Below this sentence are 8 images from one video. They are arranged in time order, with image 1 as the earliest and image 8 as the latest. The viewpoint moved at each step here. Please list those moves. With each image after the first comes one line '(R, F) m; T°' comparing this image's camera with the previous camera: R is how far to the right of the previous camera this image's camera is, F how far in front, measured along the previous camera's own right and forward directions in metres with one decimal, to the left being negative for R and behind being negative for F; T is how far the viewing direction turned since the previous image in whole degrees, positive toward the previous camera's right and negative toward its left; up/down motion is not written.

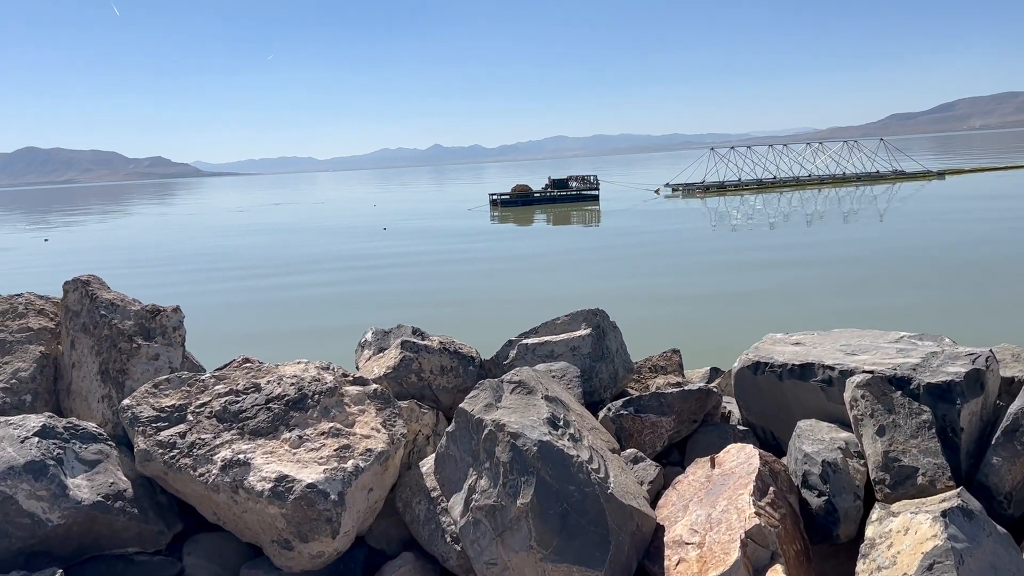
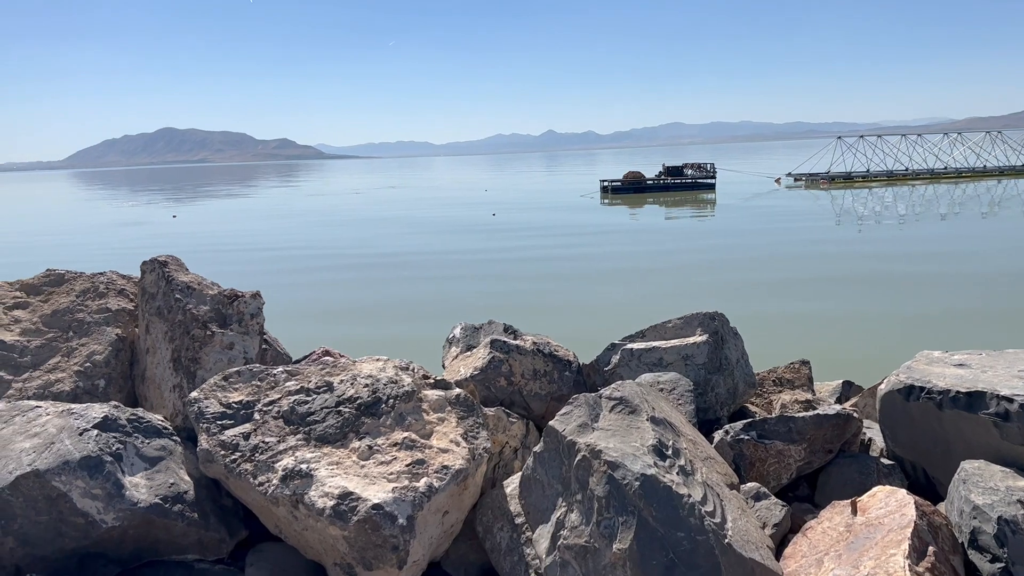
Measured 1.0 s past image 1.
(0.0, +0.7) m; -7°
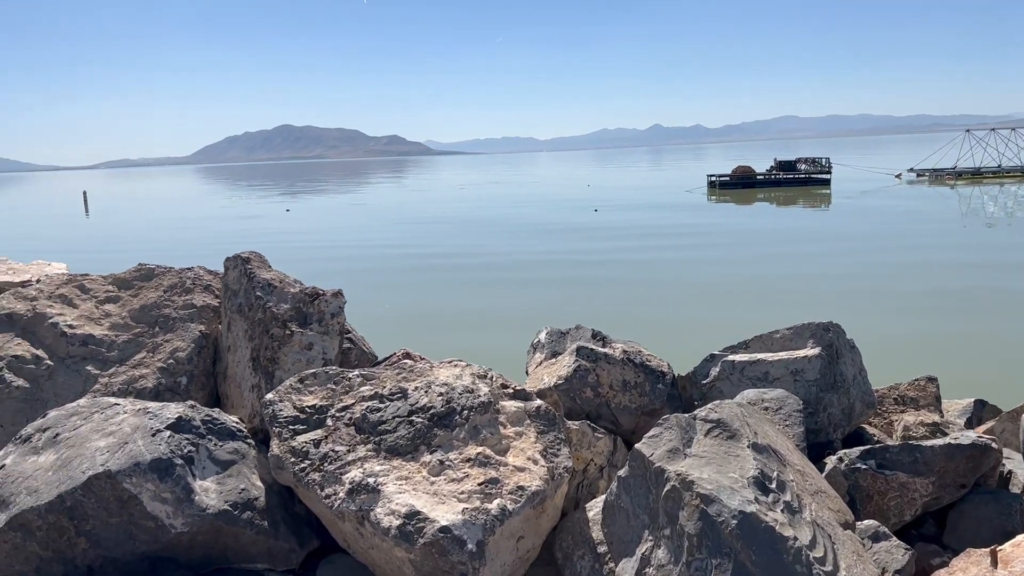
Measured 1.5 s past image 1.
(+0.1, +0.4) m; -7°
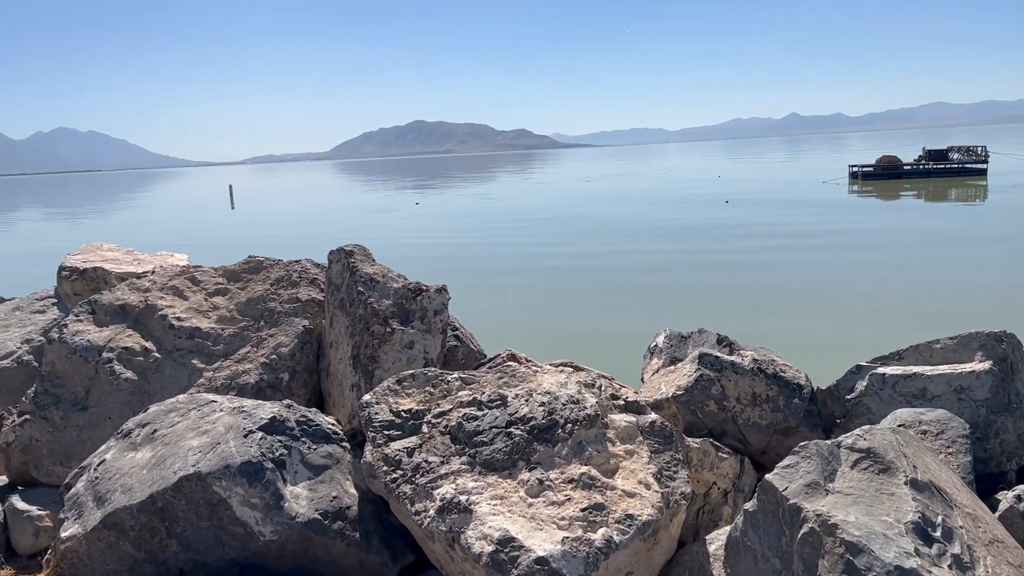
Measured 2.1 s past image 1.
(+0.1, +0.4) m; -8°
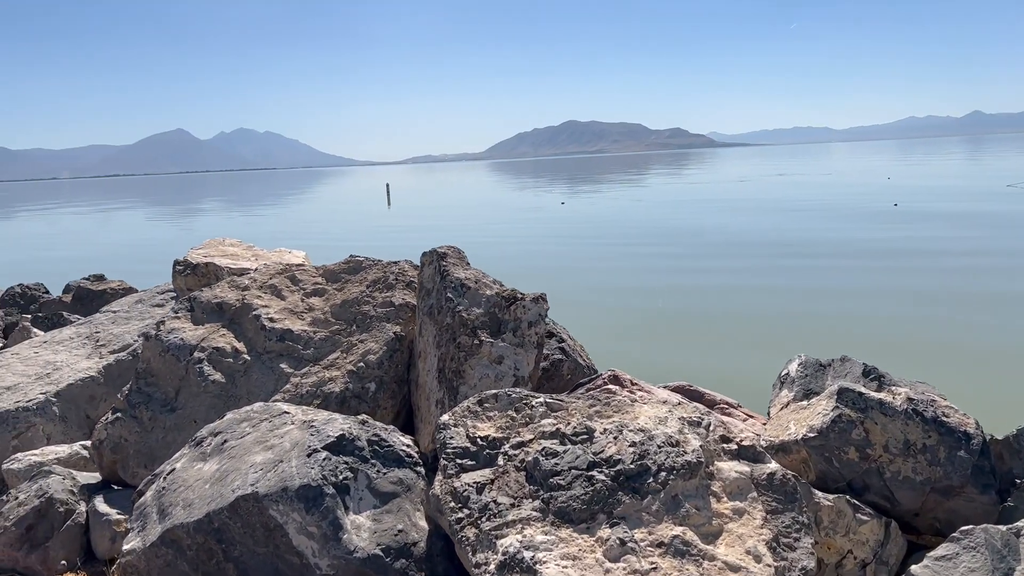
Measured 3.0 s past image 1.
(+0.2, +0.6) m; -10°
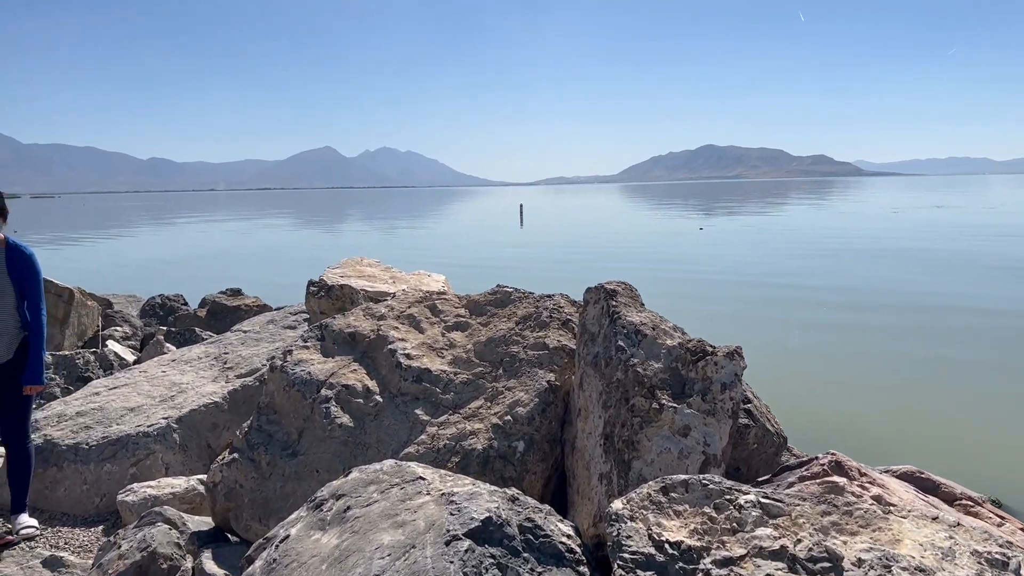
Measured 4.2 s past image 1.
(-0.3, +0.8) m; -9°
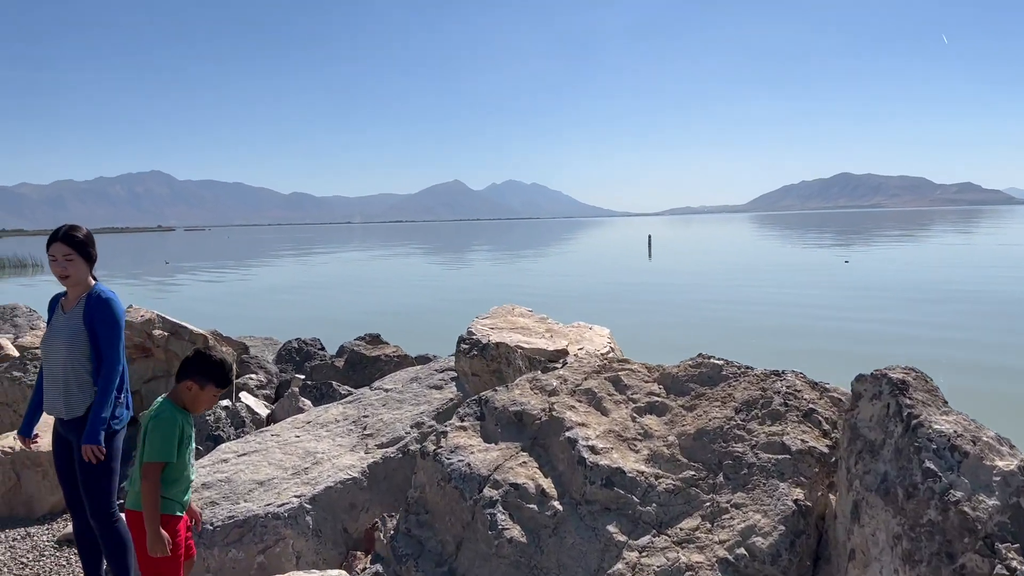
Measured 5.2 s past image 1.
(-0.4, +1.0) m; -8°
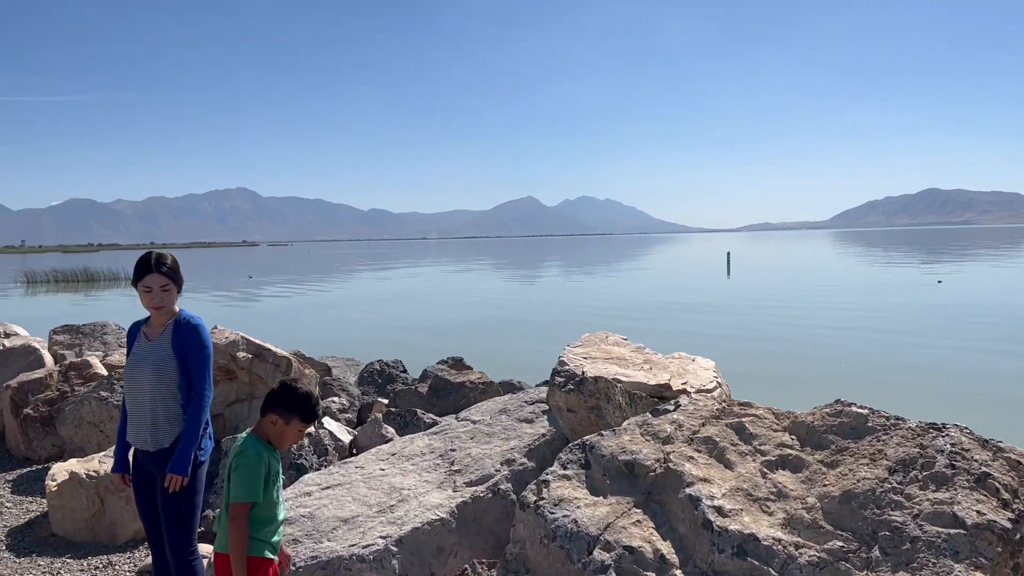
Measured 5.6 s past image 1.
(-0.2, +0.4) m; -5°
